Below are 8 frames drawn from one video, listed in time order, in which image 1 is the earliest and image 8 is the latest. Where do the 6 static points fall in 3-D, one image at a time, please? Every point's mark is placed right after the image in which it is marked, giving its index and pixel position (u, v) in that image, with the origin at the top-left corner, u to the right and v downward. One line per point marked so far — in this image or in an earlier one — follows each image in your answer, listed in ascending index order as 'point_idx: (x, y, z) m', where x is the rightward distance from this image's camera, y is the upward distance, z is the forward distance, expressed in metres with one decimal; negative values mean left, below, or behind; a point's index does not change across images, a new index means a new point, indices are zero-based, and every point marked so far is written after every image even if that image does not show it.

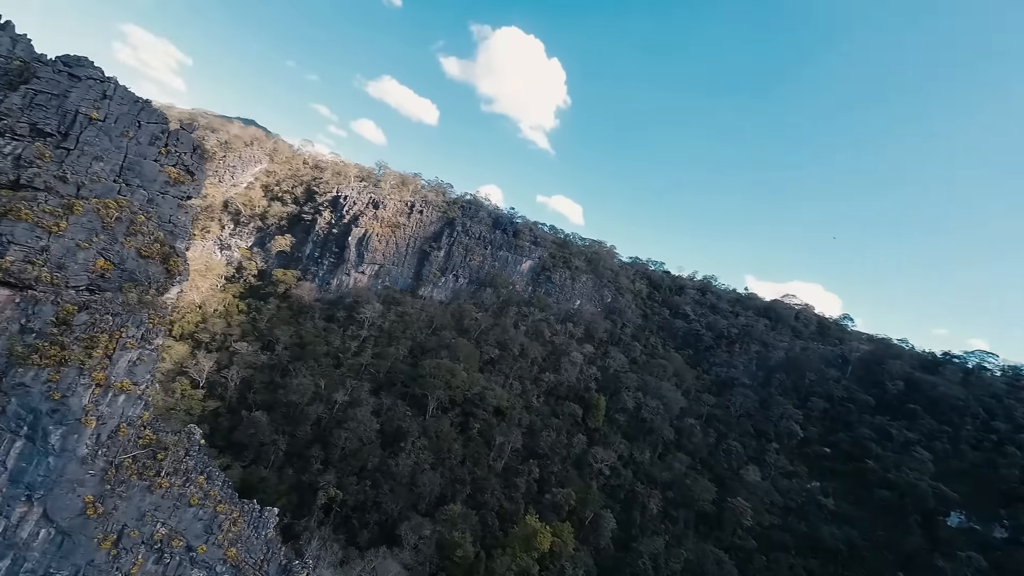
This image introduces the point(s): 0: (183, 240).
0: (-7.6, +0.9, +9.2) m
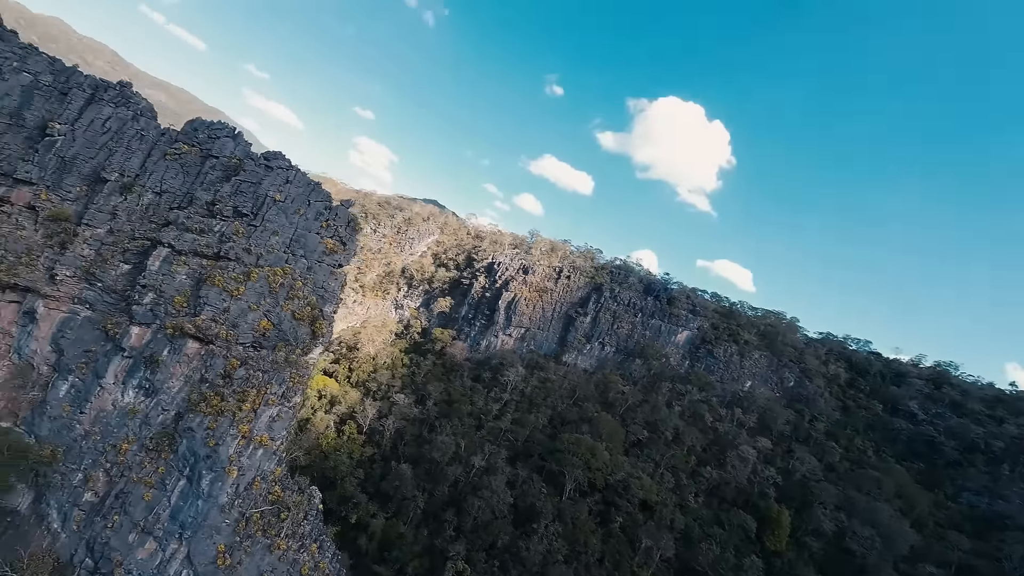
0: (-4.6, -0.5, +10.2) m
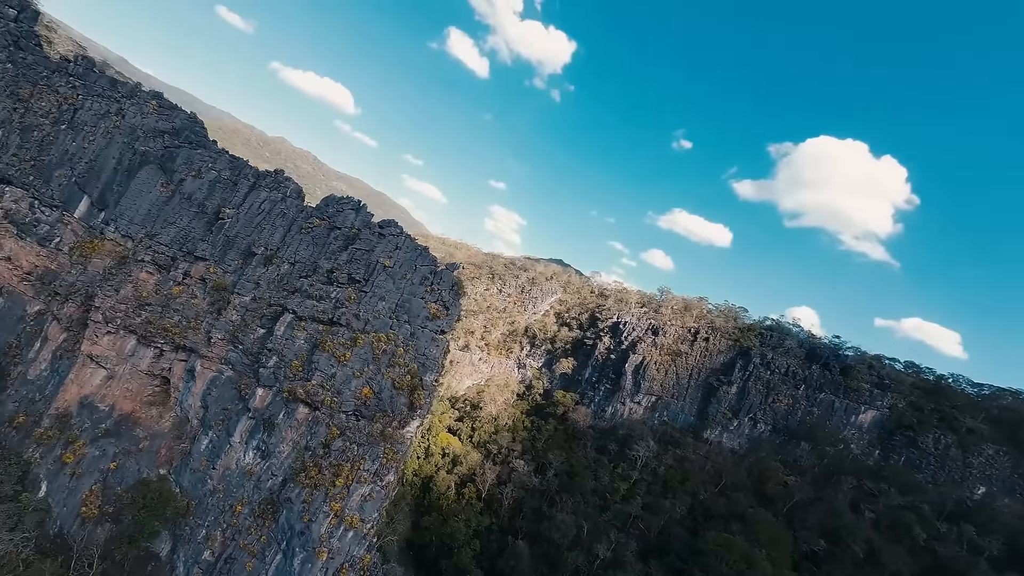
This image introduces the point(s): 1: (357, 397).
0: (-1.9, -2.0, +9.9) m
1: (-3.3, -2.3, +9.0) m
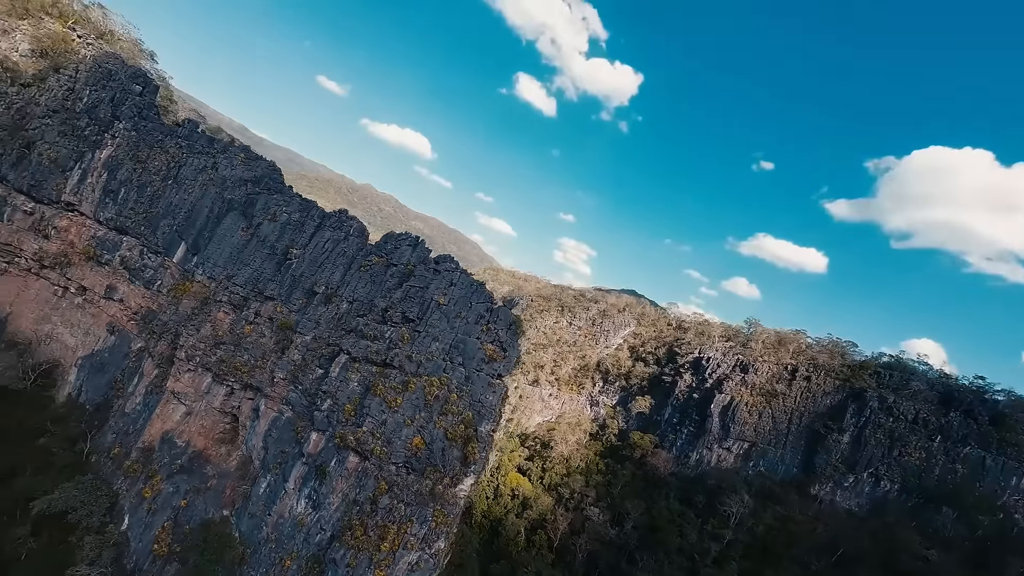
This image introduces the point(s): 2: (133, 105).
0: (-0.4, -2.8, +9.1) m
1: (-2.0, -3.1, +8.4) m
2: (-15.1, +7.1, +16.3) m
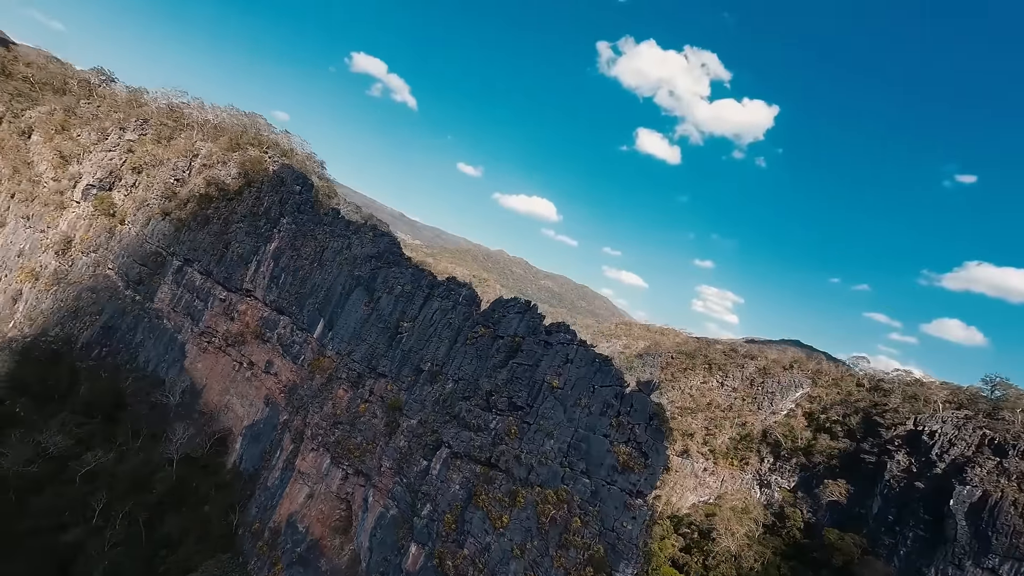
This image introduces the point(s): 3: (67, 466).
0: (+1.9, -4.0, +6.8) m
1: (+0.3, -4.3, +6.5) m
2: (-10.1, +3.9, +19.3) m
3: (-15.2, -6.1, +14.4) m
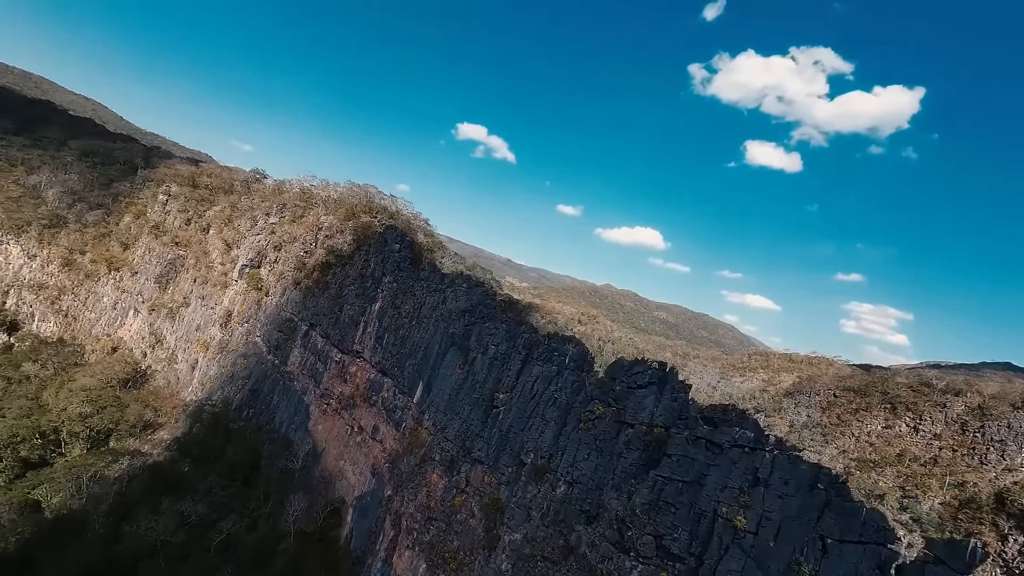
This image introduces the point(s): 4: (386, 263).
0: (+3.5, -4.5, +3.7) m
1: (+1.9, -4.9, +3.9) m
2: (-5.5, +1.3, +19.5) m
3: (-10.9, -8.8, +15.1) m
4: (-6.4, +1.2, +21.3) m
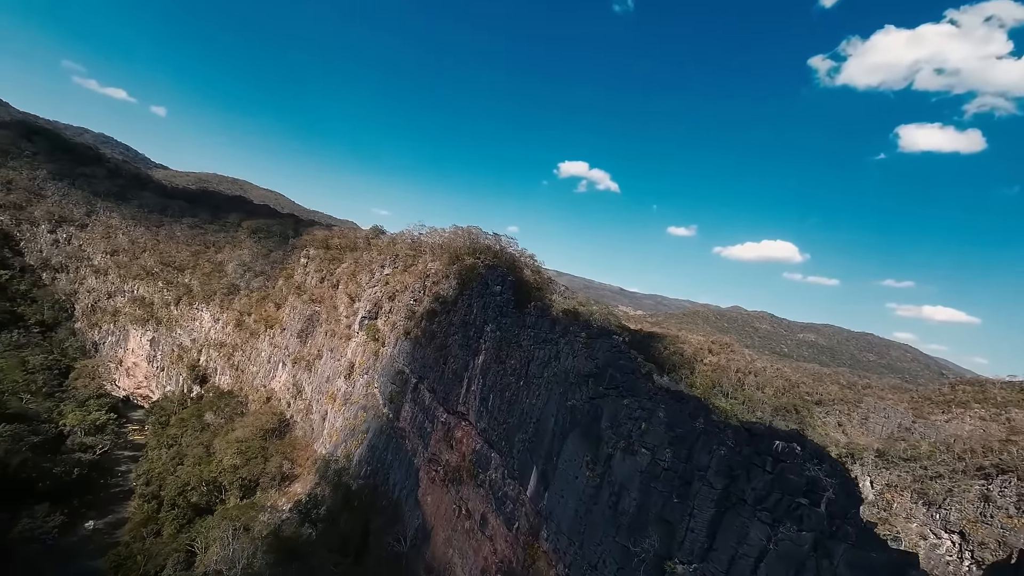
0: (+4.3, -4.5, -0.9) m
1: (+2.8, -5.1, -0.3) m
2: (-0.7, -0.7, +17.2) m
3: (-6.4, -10.8, +13.4) m
4: (-1.1, -0.9, +19.1) m
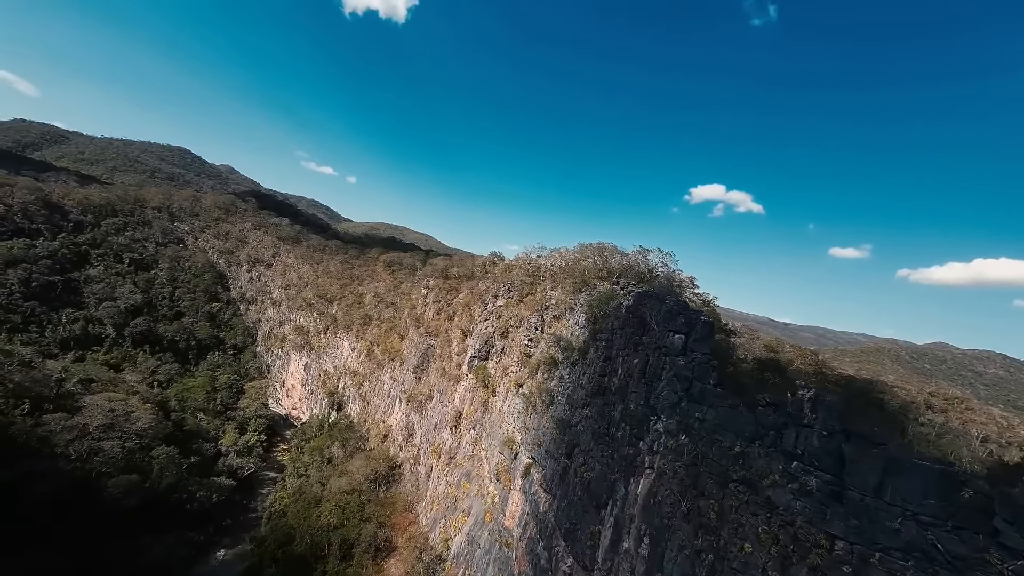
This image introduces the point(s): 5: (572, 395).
0: (+2.8, -4.2, -9.7) m
1: (+1.5, -4.9, -8.8) m
2: (+3.3, -1.7, +9.2) m
3: (-3.3, -11.6, +6.6) m
4: (+3.5, -2.0, +11.2) m
5: (+2.0, -3.5, +14.0) m
